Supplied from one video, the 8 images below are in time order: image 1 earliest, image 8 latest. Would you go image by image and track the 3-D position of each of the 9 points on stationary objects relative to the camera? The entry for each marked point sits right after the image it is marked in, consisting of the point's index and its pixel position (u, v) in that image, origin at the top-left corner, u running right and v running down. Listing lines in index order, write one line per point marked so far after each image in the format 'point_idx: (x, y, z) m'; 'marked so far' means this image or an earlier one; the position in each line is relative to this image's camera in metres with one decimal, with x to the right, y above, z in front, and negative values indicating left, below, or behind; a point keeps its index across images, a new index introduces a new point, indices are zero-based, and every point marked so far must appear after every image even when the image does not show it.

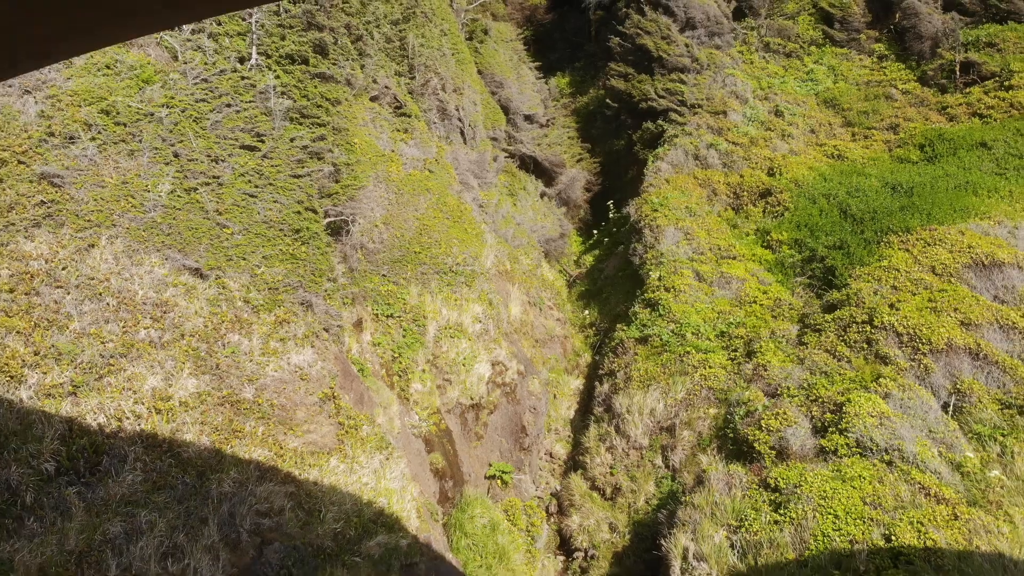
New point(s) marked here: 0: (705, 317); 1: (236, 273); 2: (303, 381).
0: (+4.1, -0.6, +8.4) m
1: (-4.0, +0.3, +6.0) m
2: (-2.8, -1.3, +5.6) m
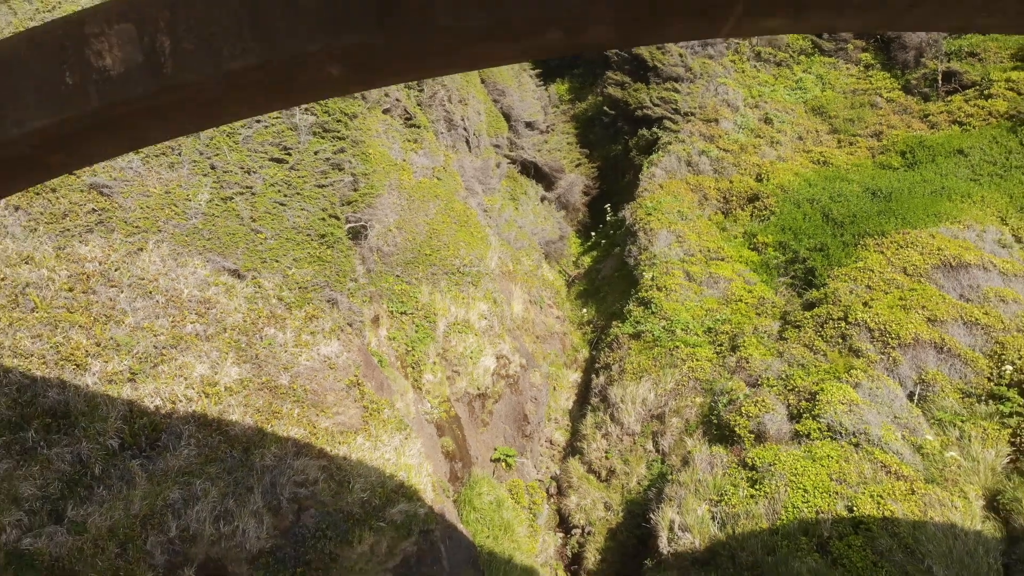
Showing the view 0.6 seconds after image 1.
0: (+4.2, -0.6, +9.0) m
1: (-3.9, +0.3, +6.6) m
2: (-2.8, -1.2, +6.2) m
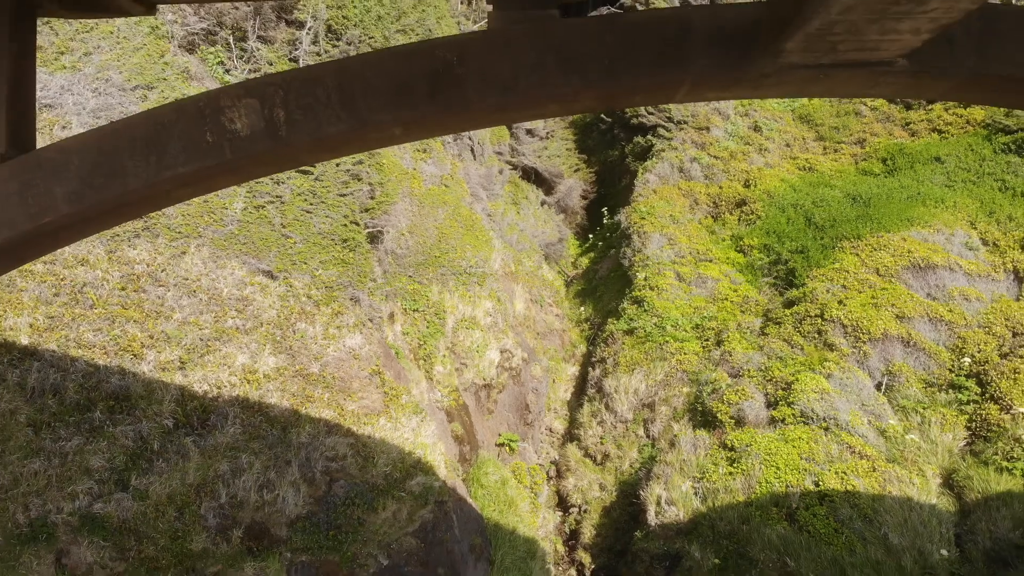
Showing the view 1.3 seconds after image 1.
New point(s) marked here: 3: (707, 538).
0: (+4.2, -0.6, +9.7) m
1: (-3.9, +0.3, +7.3) m
2: (-2.7, -1.2, +6.9) m
3: (+3.2, -4.0, +6.4) m
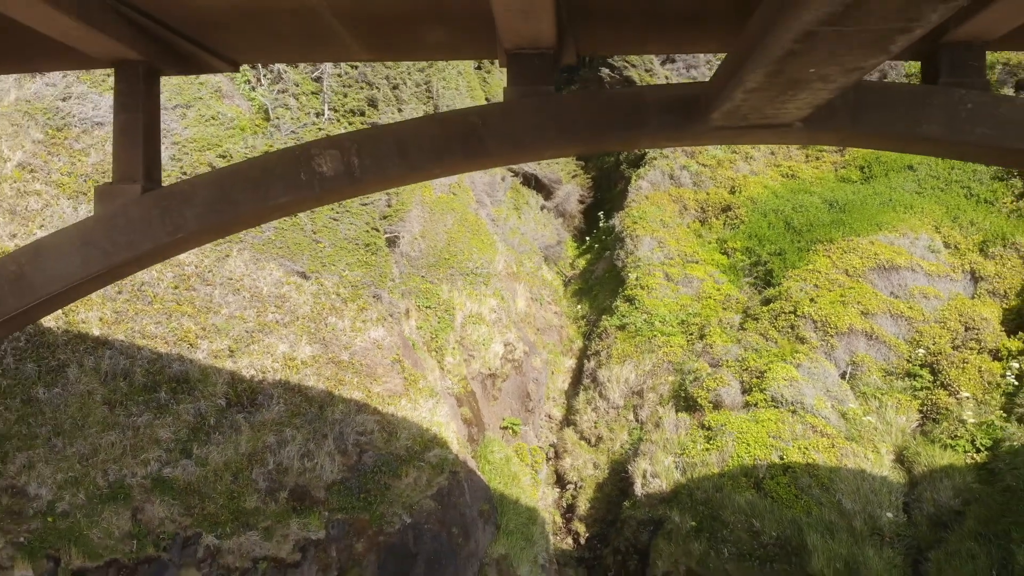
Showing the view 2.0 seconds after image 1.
0: (+4.3, -0.6, +10.7) m
1: (-3.8, +0.3, +8.2) m
2: (-2.6, -1.2, +7.8) m
3: (+3.2, -4.0, +7.4) m
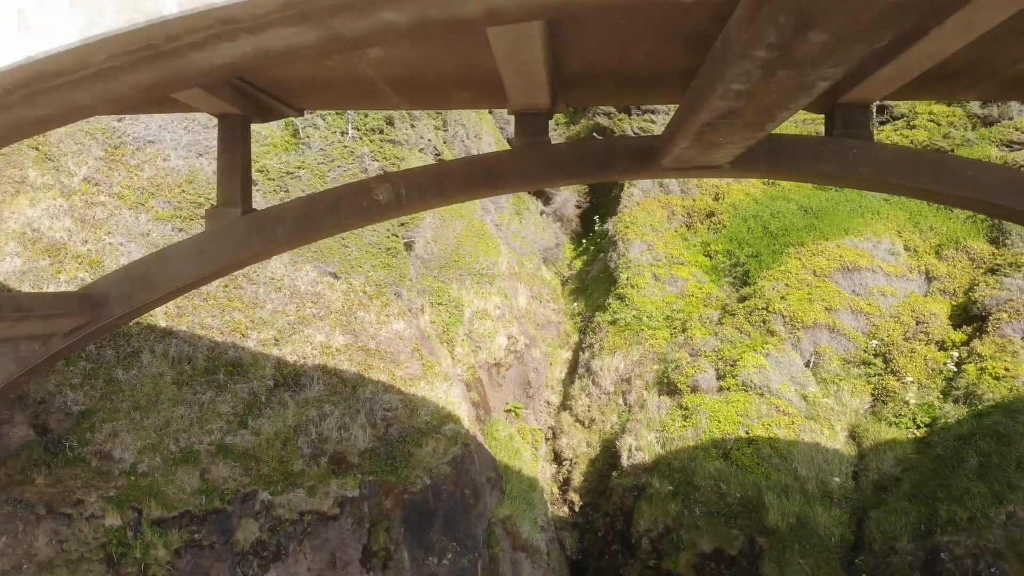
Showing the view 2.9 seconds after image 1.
0: (+4.3, -0.5, +11.8) m
1: (-3.7, +0.3, +9.4) m
2: (-2.6, -1.2, +9.0) m
3: (+3.3, -4.0, +8.6) m
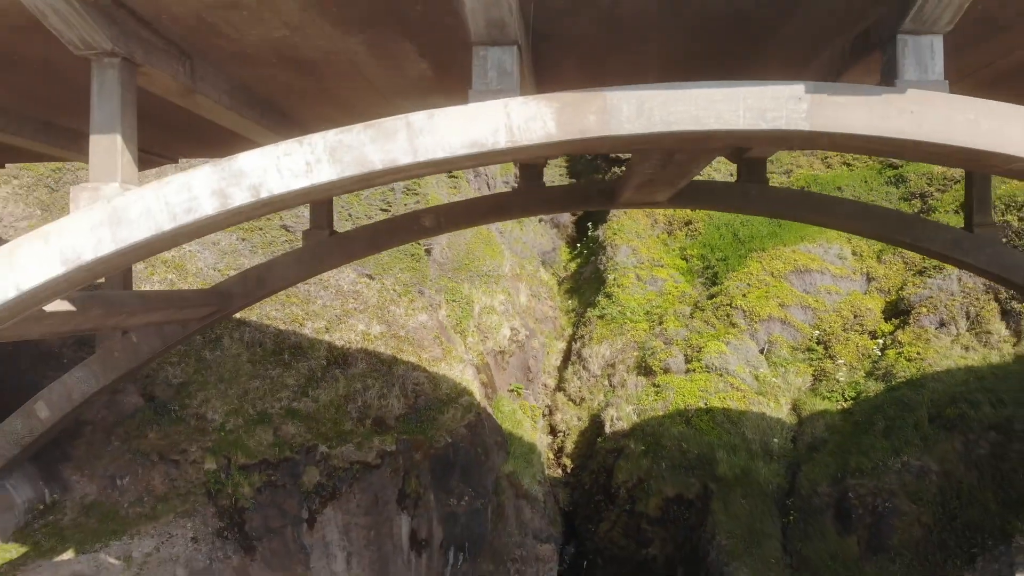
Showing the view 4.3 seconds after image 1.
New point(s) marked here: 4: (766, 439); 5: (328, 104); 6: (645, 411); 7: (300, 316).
0: (+4.4, -0.5, +13.8) m
1: (-3.6, +0.4, +11.4) m
2: (-2.5, -1.1, +11.0) m
3: (+3.4, -4.0, +10.5) m
4: (+6.5, -3.9, +10.2) m
5: (-2.5, +2.4, +5.4) m
6: (+3.7, -3.4, +10.8) m
7: (-5.4, -0.7, +10.0) m
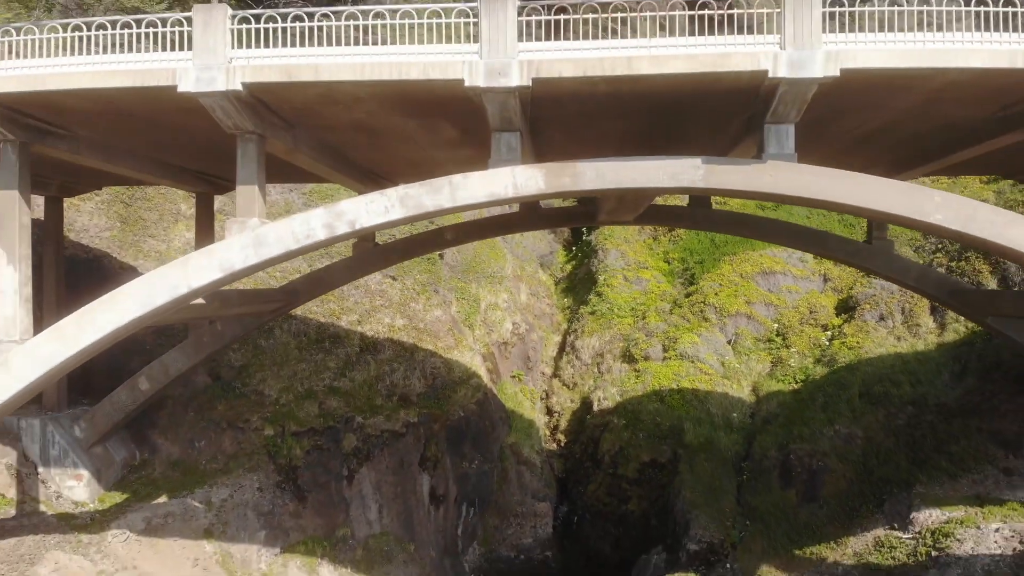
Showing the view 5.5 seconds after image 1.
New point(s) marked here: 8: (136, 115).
0: (+4.5, -0.5, +15.8) m
1: (-3.6, +0.4, +13.3) m
2: (-2.4, -1.1, +12.9) m
3: (+3.4, -3.9, +12.5) m
4: (+6.6, -3.9, +12.2) m
5: (-2.4, +2.4, +7.4) m
6: (+3.8, -3.4, +12.8) m
7: (-5.3, -0.7, +11.9) m
8: (-5.8, +2.7, +6.2) m
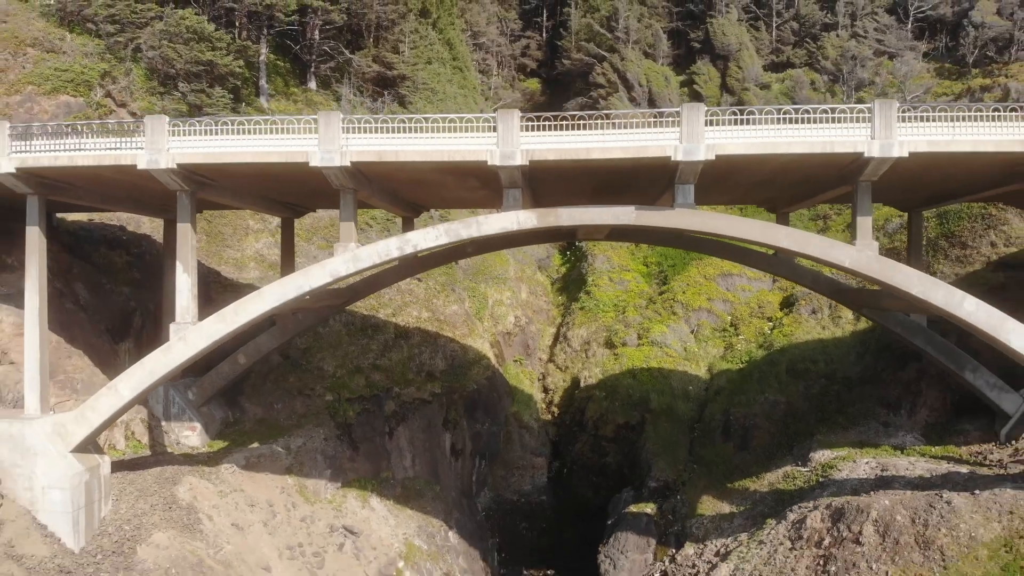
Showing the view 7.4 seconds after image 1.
0: (+4.6, -0.5, +19.0) m
1: (-3.5, +0.4, +16.5) m
2: (-2.3, -1.1, +16.1) m
3: (+3.6, -3.9, +15.7) m
4: (+6.7, -3.8, +15.4) m
5: (-2.3, +2.4, +10.6) m
6: (+3.9, -3.3, +16.0) m
7: (-5.2, -0.6, +15.1) m
8: (-5.7, +2.7, +9.4) m
